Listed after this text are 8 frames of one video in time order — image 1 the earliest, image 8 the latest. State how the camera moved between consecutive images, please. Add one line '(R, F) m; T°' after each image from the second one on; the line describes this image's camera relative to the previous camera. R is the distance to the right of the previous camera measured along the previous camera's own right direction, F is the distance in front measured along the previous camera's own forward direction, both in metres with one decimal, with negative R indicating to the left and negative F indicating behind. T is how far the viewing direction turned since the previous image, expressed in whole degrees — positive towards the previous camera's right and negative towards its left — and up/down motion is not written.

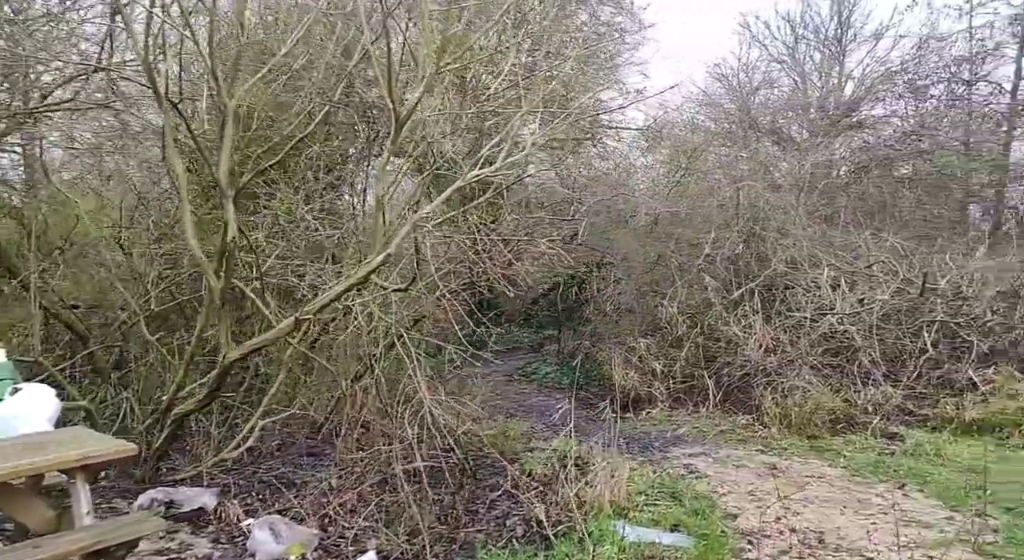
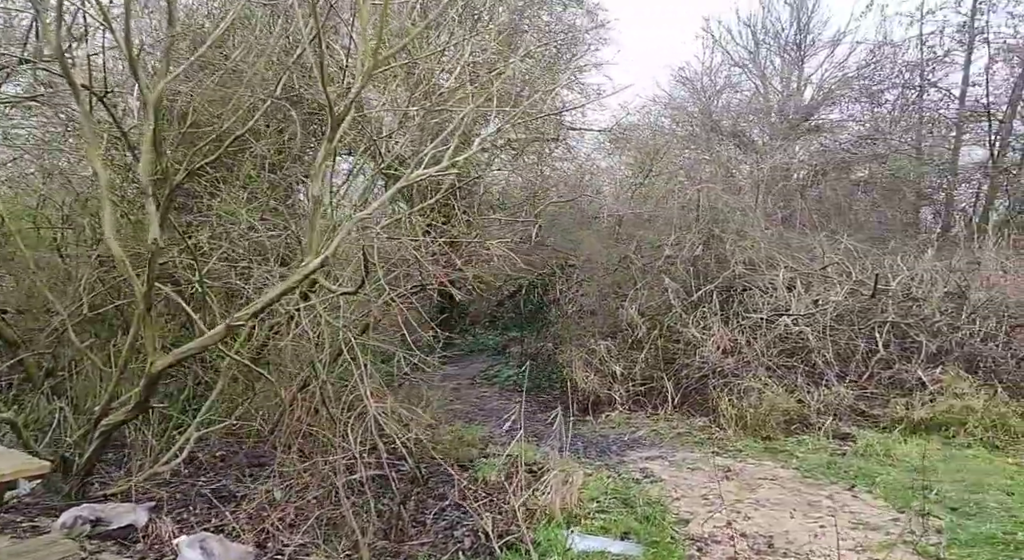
(+0.1, +0.1) m; +3°
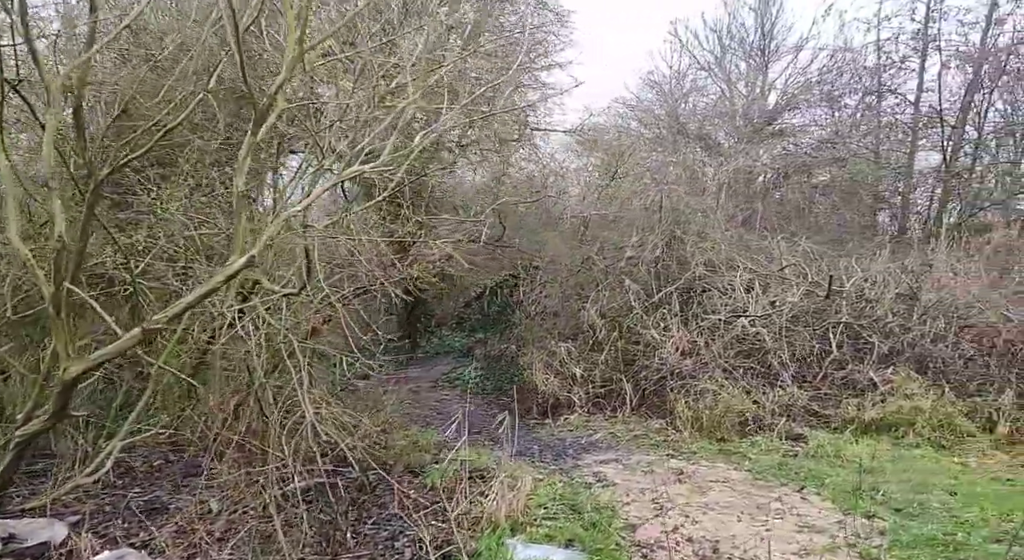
(+0.1, +0.1) m; +2°
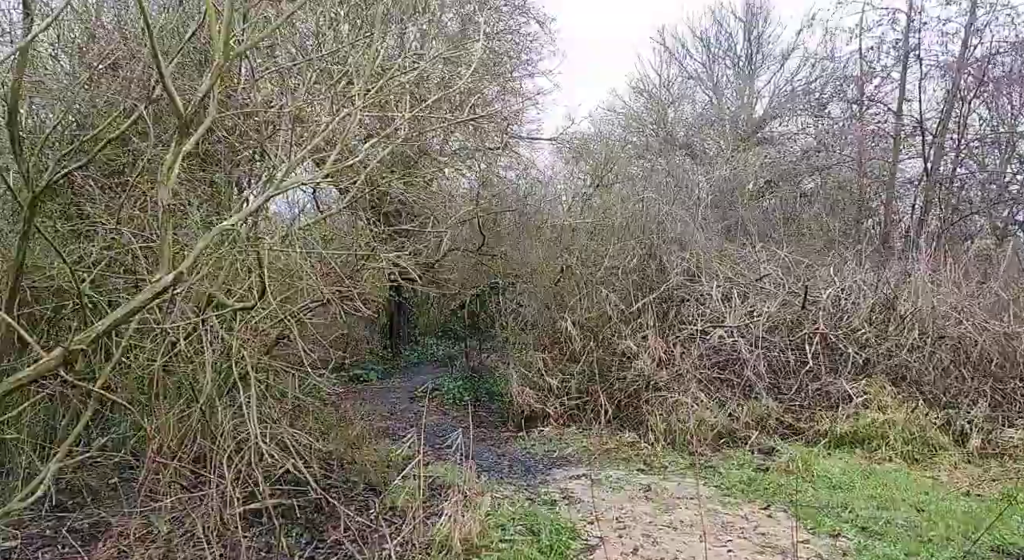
(+0.2, +0.1) m; +1°
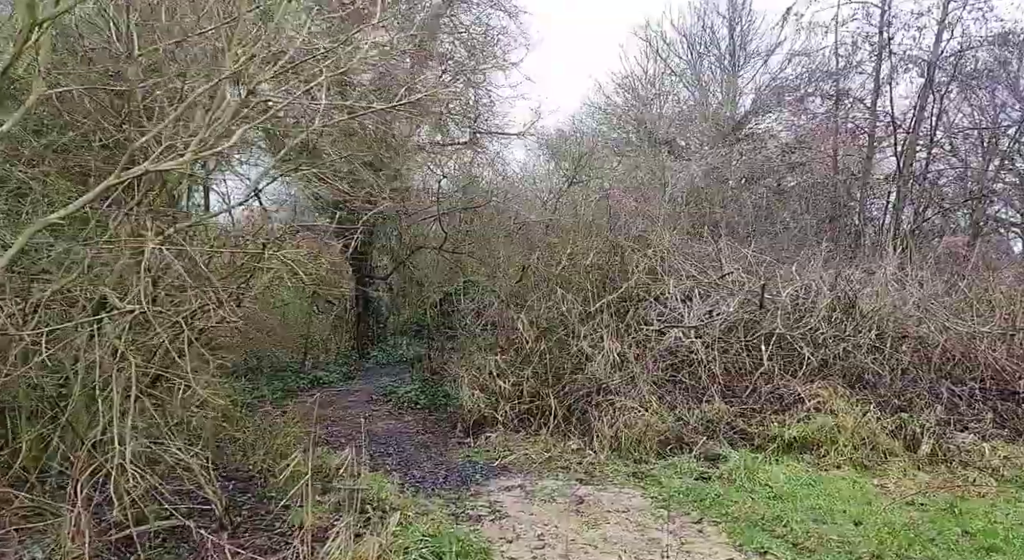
(+0.4, +0.3) m; +1°
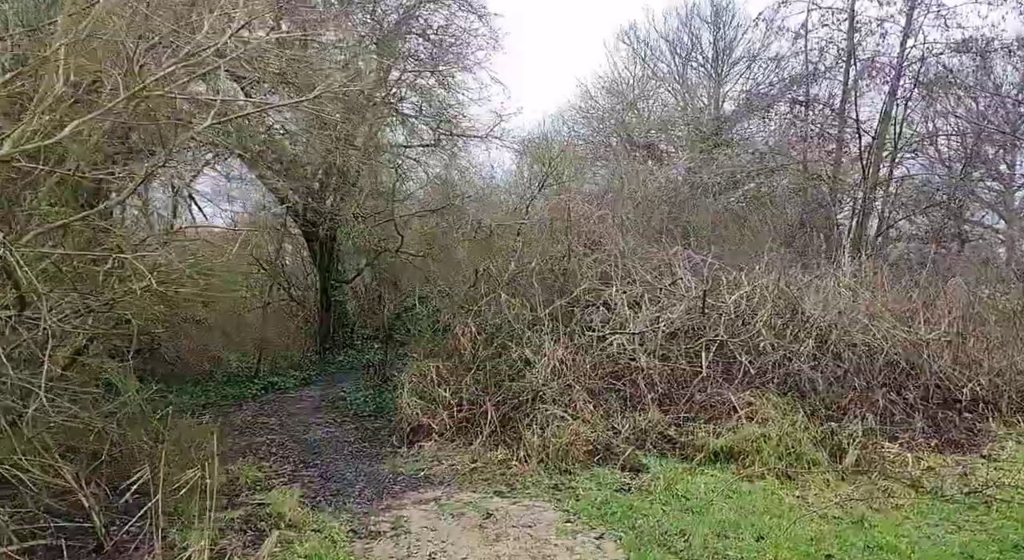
(+0.5, +0.1) m; +1°
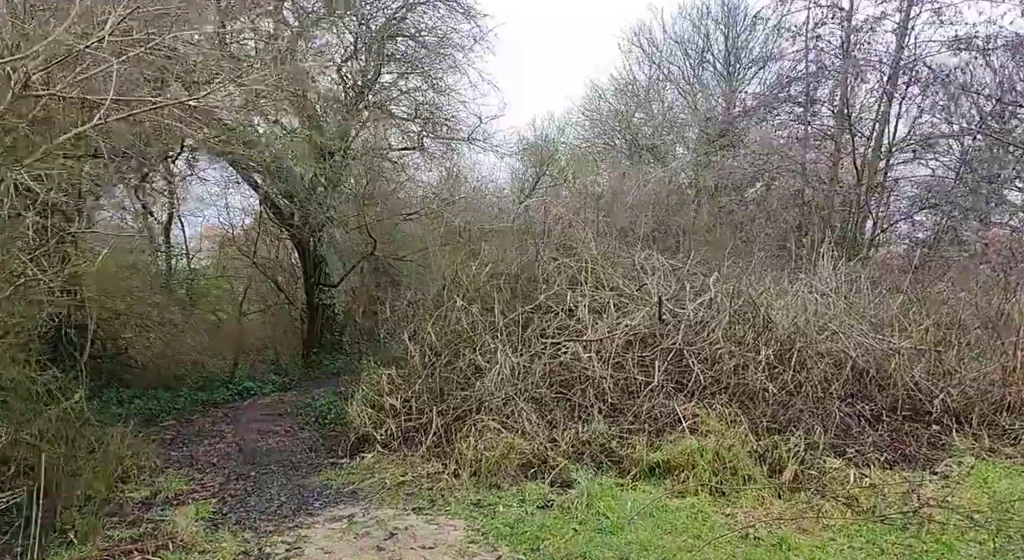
(+0.7, +0.2) m; -1°
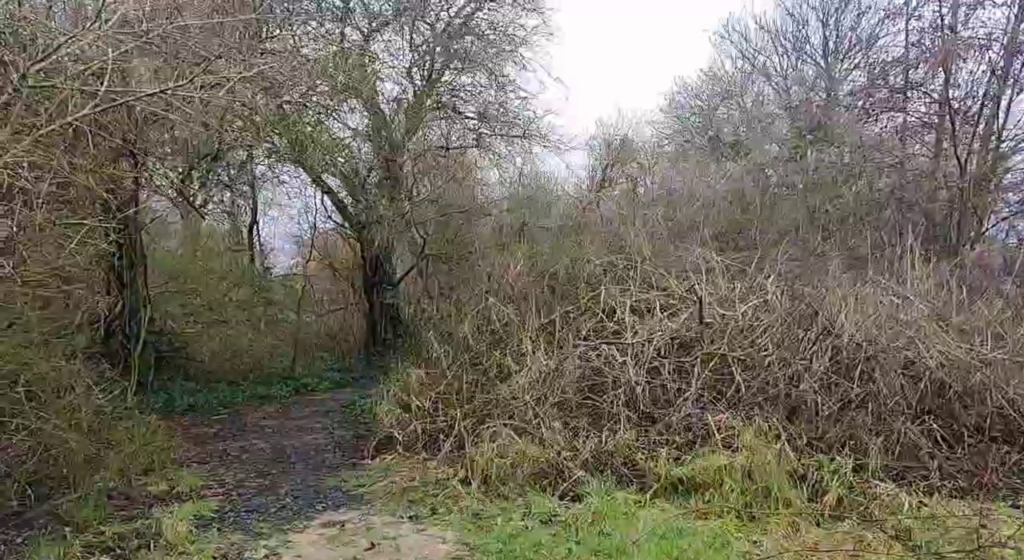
(+0.6, +0.4) m; -7°
